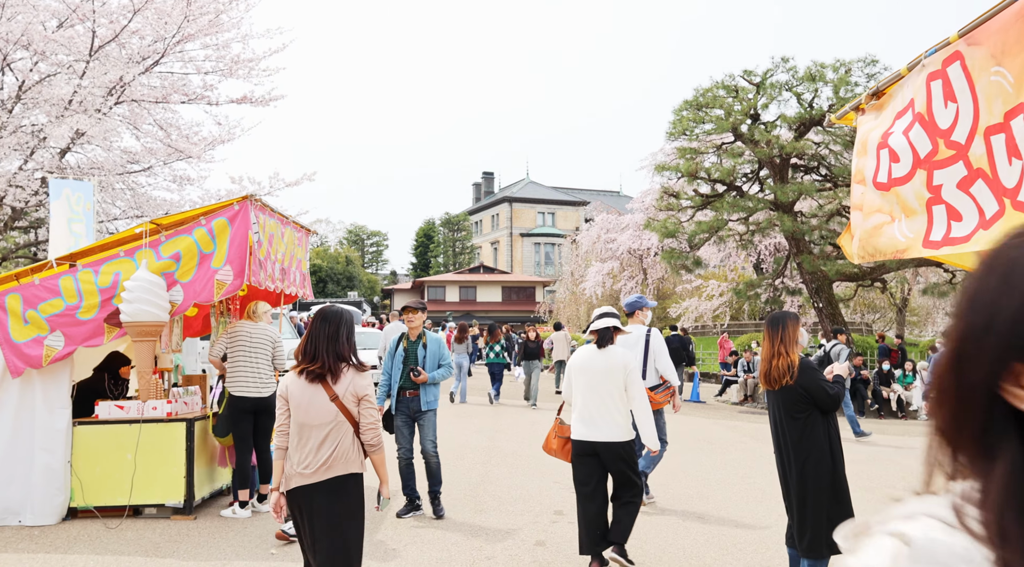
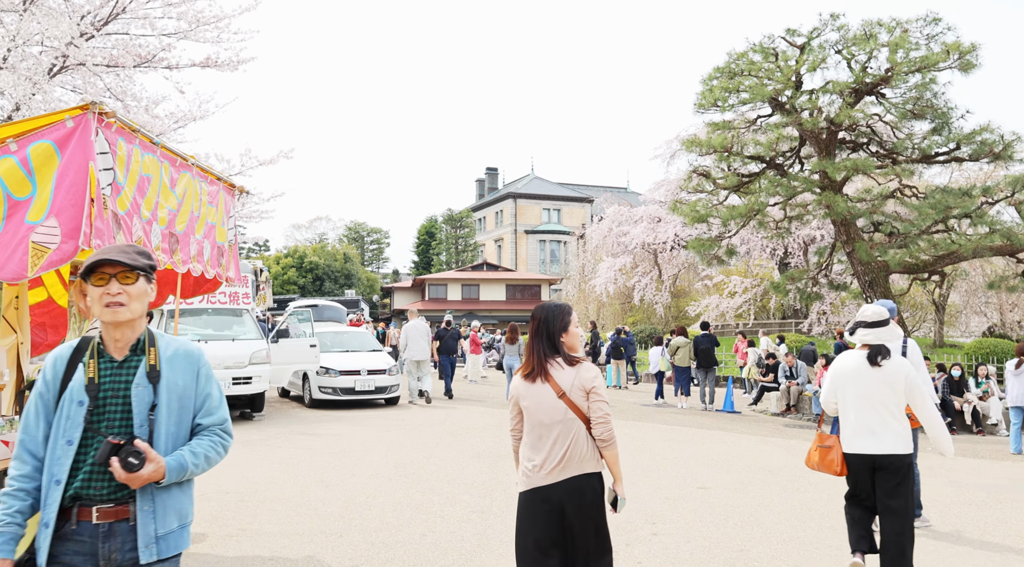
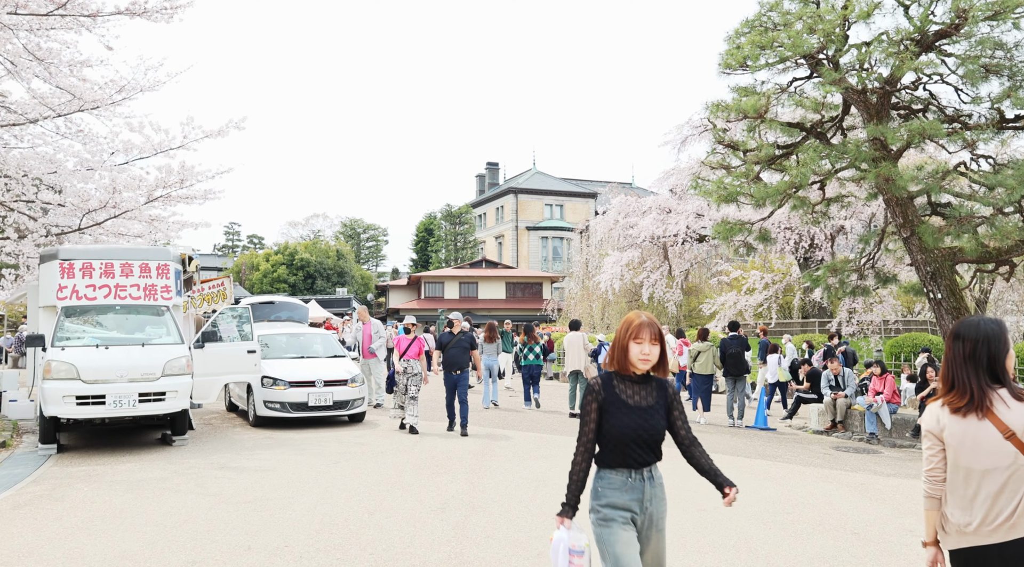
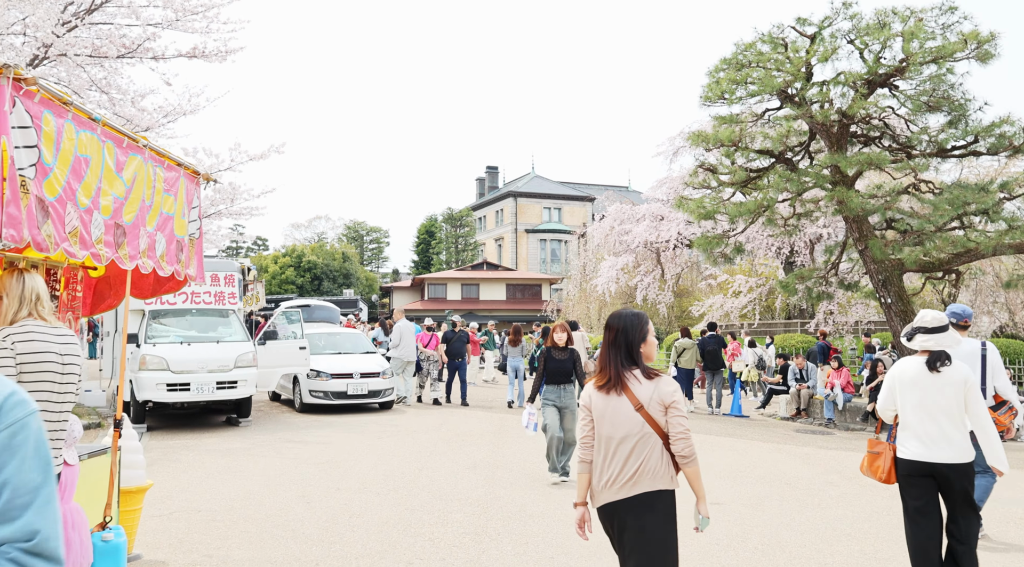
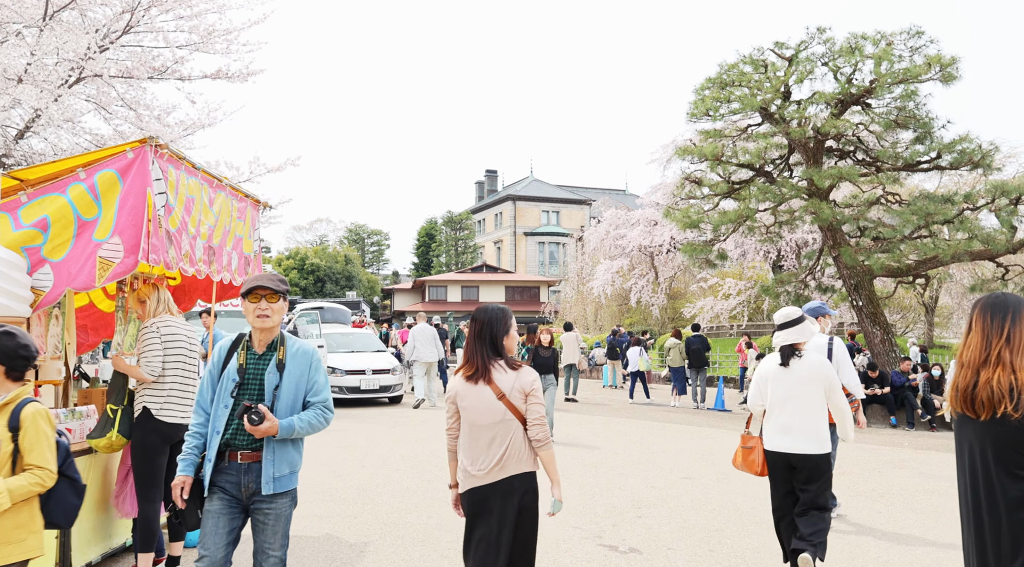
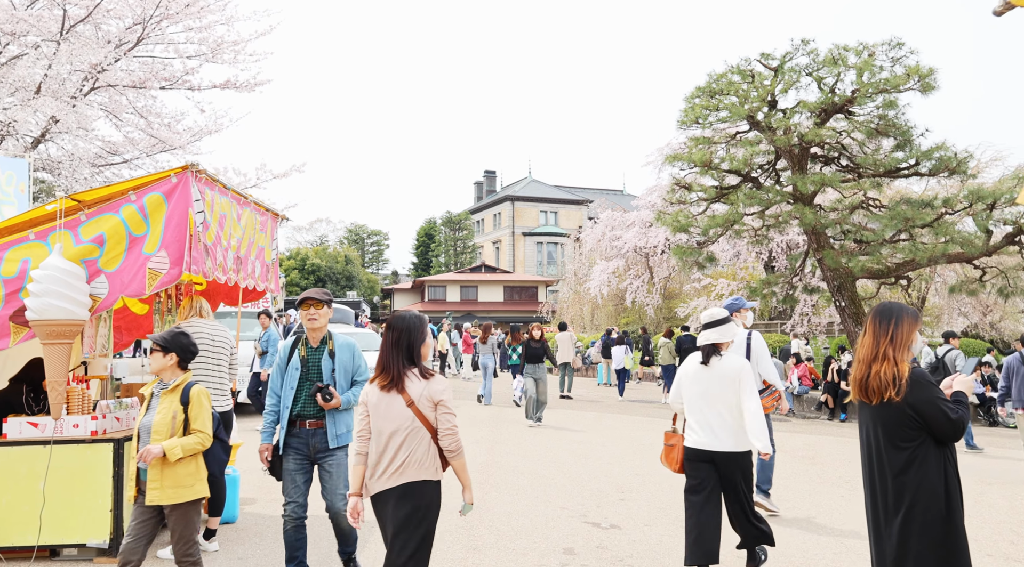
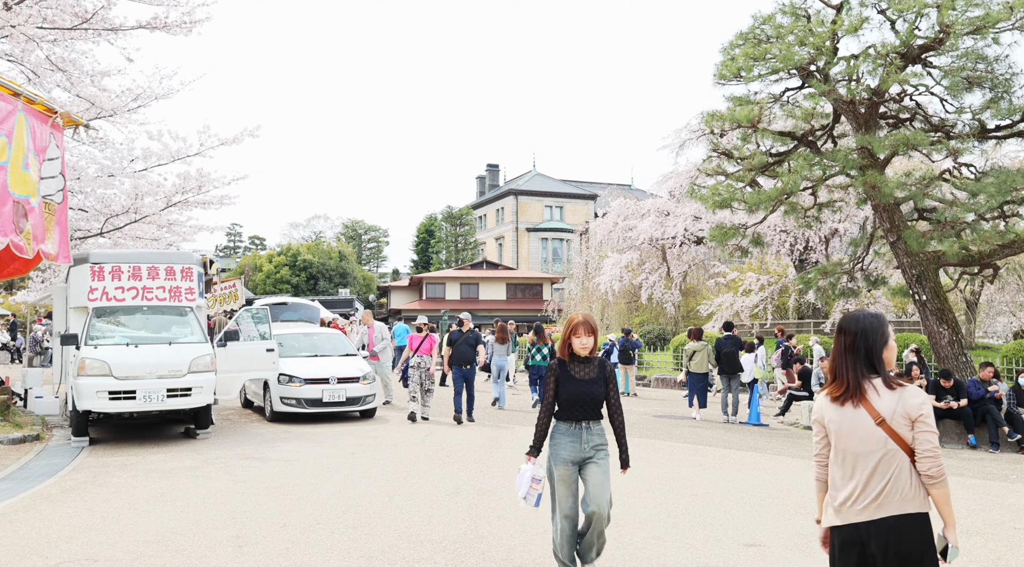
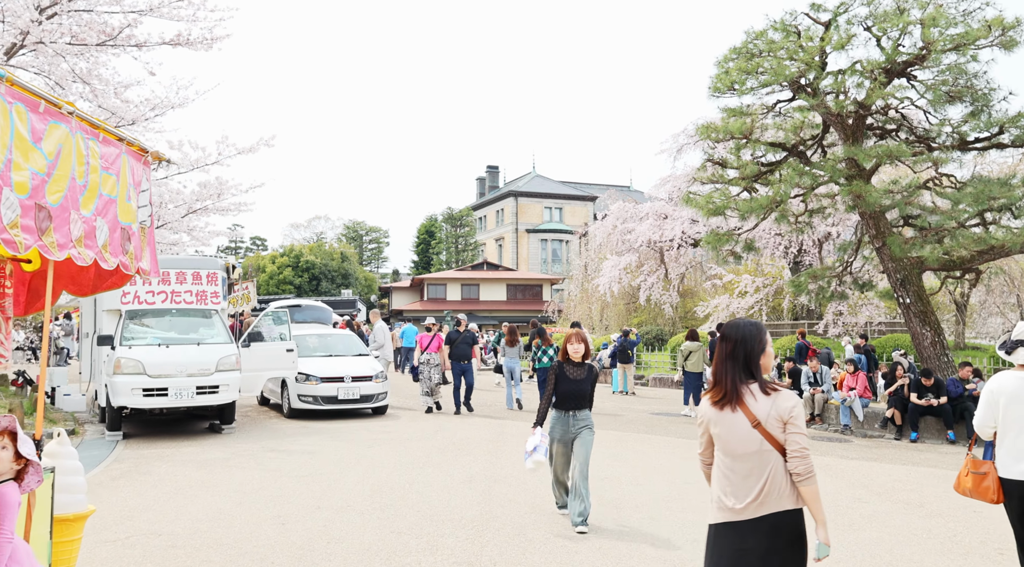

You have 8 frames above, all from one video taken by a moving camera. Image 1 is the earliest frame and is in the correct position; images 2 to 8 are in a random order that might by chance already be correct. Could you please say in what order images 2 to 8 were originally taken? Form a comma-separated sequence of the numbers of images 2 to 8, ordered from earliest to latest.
6, 5, 2, 4, 8, 7, 3
